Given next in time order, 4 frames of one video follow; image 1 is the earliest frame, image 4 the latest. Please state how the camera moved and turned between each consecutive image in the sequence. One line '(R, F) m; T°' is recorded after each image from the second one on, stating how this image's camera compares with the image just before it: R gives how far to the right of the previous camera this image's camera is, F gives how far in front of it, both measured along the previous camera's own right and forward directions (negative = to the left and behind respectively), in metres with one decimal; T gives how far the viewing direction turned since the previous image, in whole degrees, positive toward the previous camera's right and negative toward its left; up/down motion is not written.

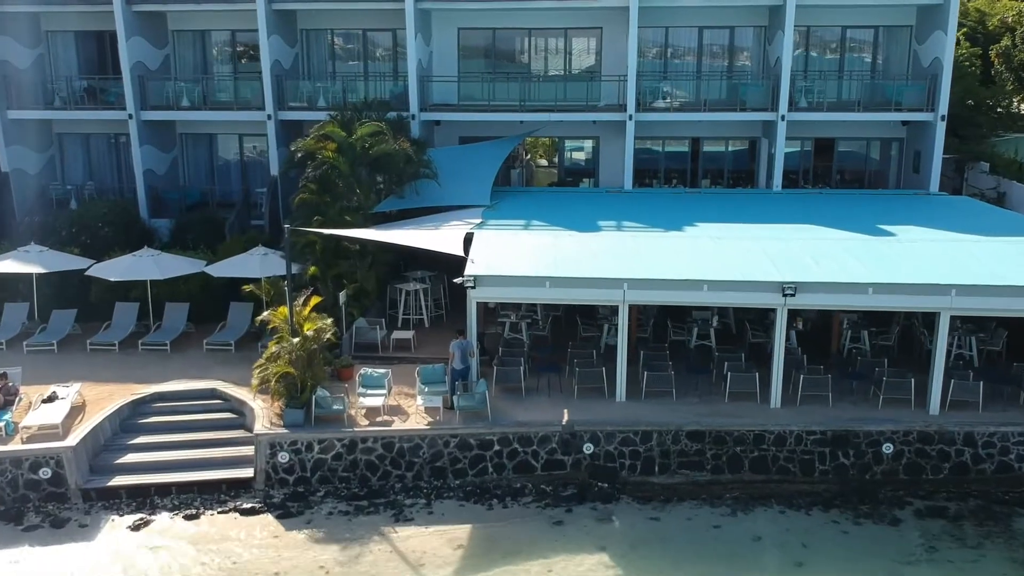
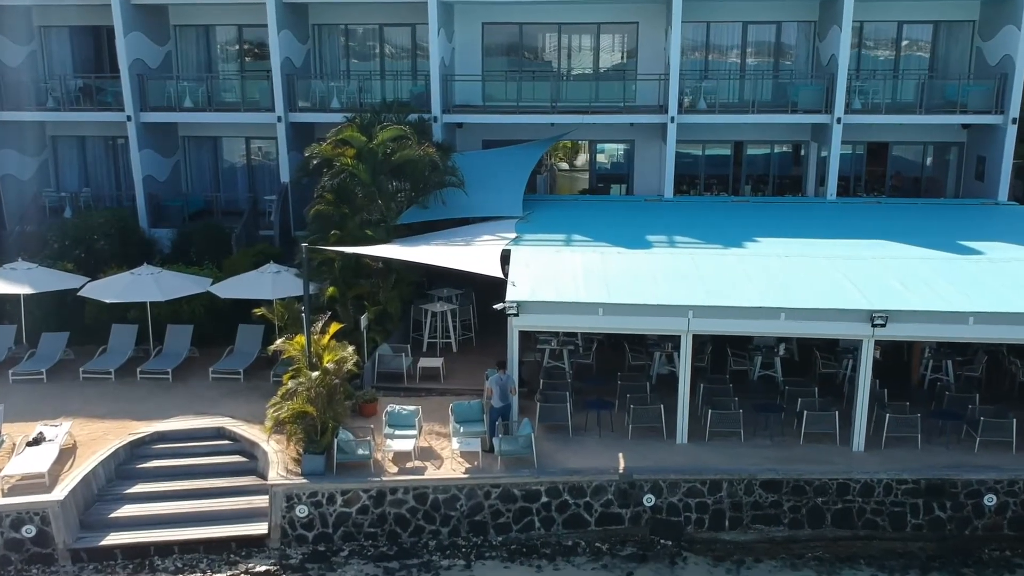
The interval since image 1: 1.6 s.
(-0.8, +2.3) m; 0°
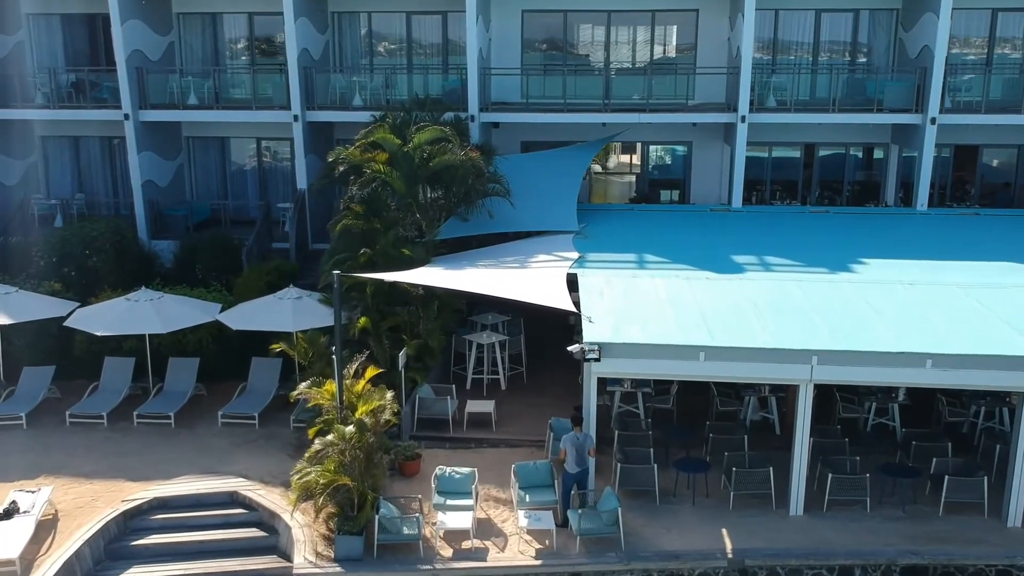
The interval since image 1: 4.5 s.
(-1.1, +3.1) m; 0°
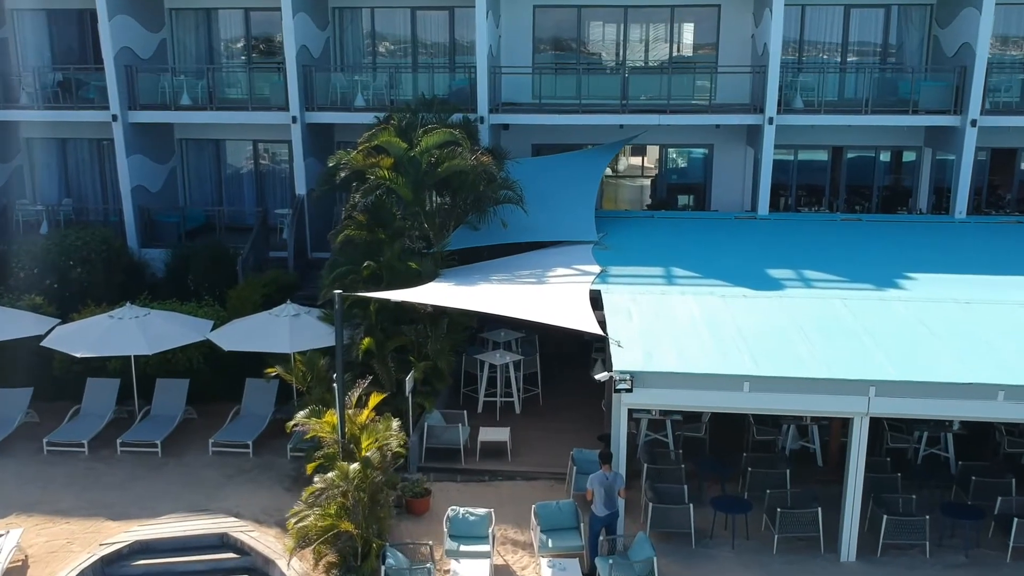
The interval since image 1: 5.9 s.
(-0.3, +1.4) m; 0°
